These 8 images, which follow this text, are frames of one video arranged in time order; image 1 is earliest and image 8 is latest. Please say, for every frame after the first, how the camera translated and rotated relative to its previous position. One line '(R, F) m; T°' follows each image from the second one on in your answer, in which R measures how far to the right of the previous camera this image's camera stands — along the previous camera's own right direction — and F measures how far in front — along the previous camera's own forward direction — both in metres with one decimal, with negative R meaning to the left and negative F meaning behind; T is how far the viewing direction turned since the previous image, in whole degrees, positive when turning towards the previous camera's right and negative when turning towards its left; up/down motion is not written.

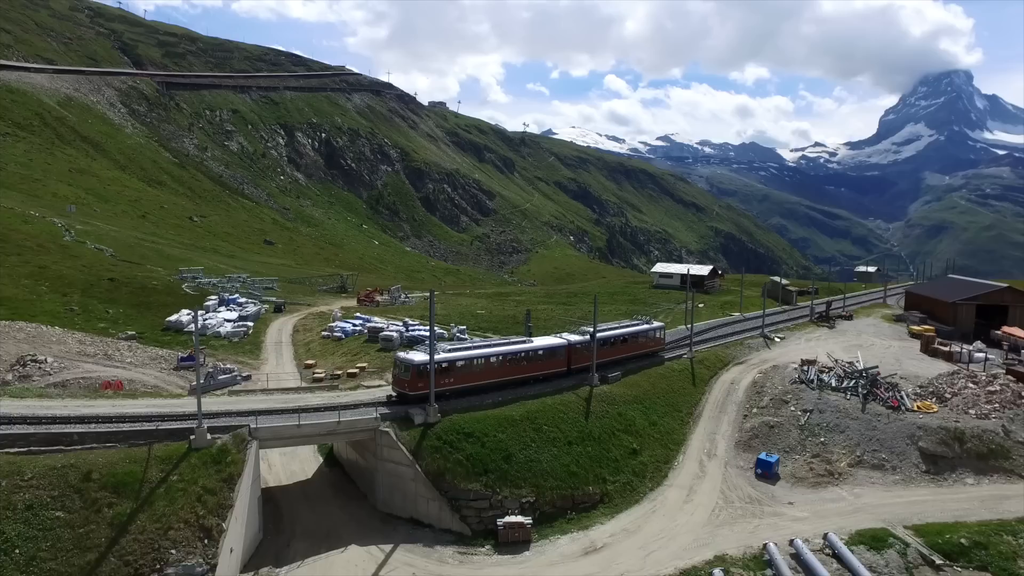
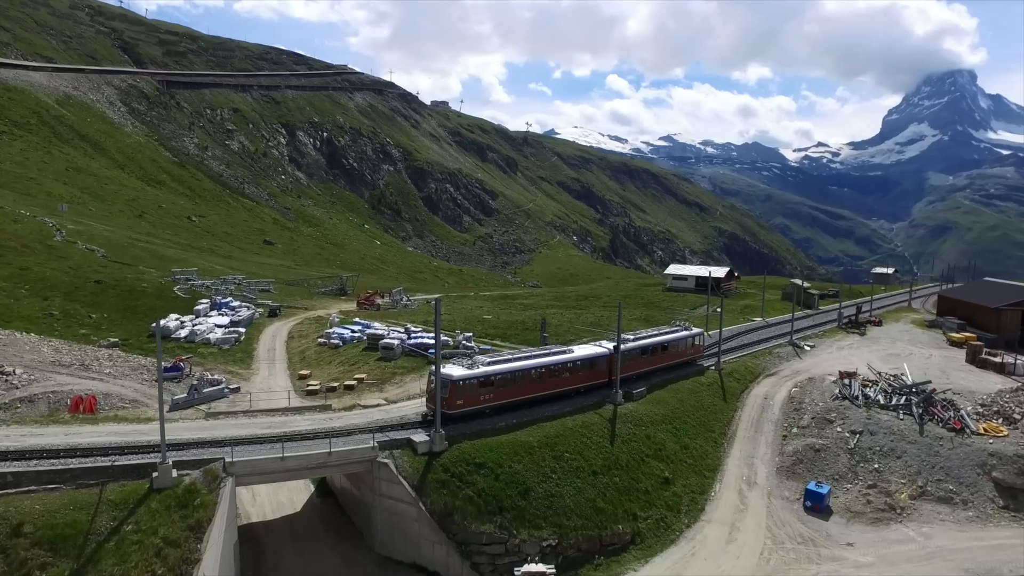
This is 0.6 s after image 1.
(-0.8, +4.5) m; 0°
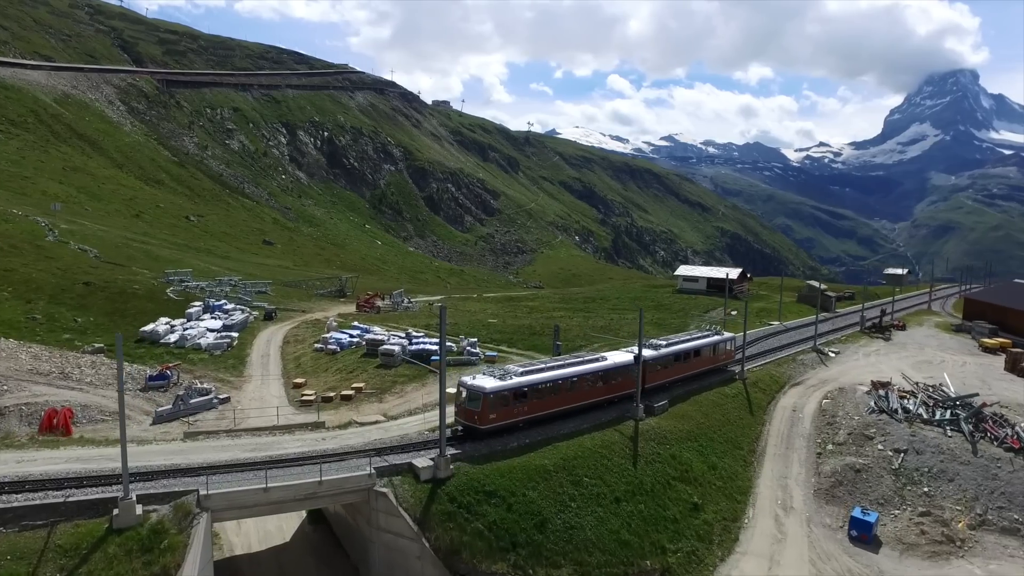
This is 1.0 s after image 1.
(-0.6, +3.4) m; 0°
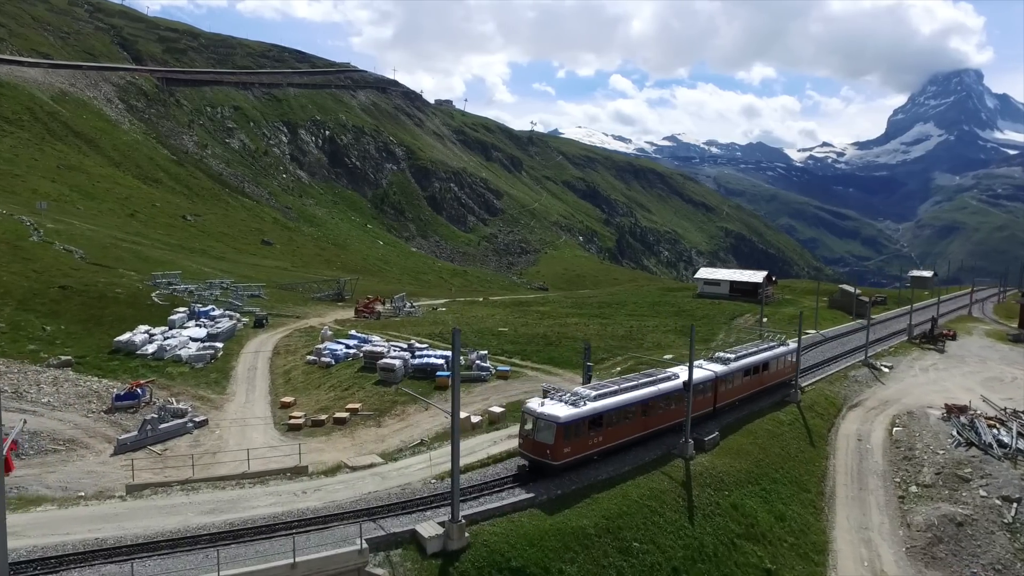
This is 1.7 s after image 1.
(-1.0, +6.2) m; 0°
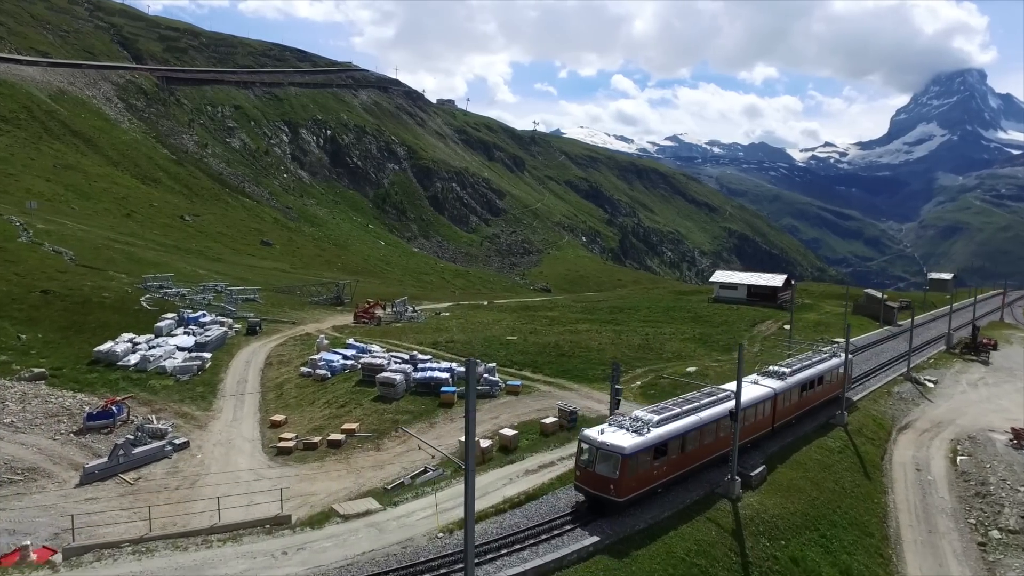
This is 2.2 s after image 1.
(-0.7, +4.2) m; 0°
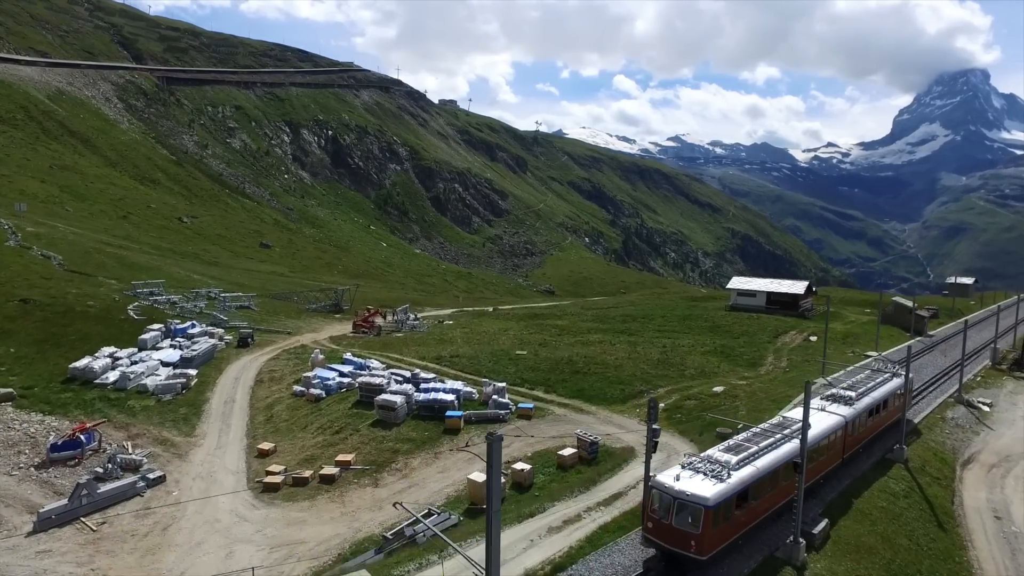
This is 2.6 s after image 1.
(-0.7, +4.2) m; 0°
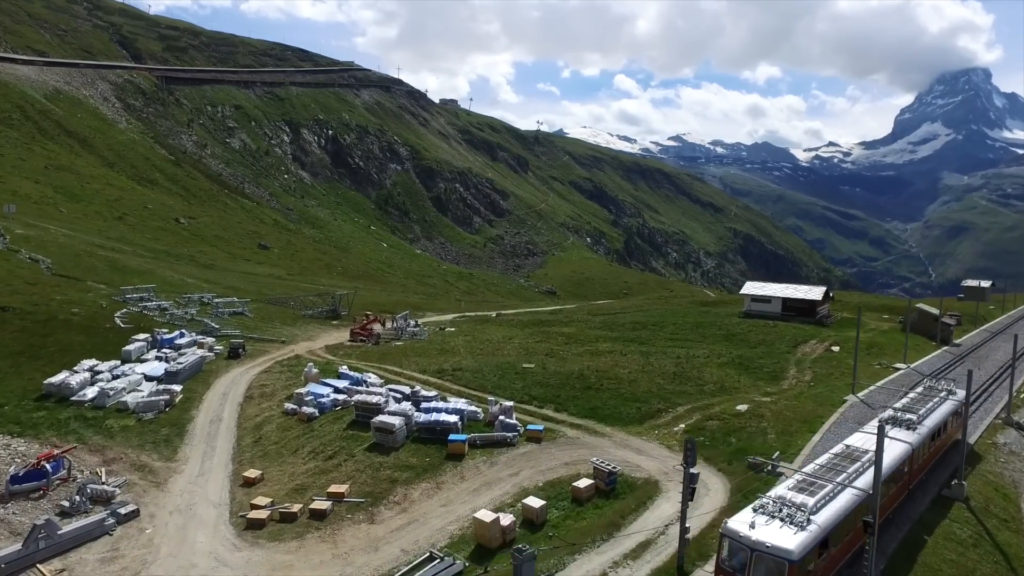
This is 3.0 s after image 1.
(-0.5, +3.4) m; 0°
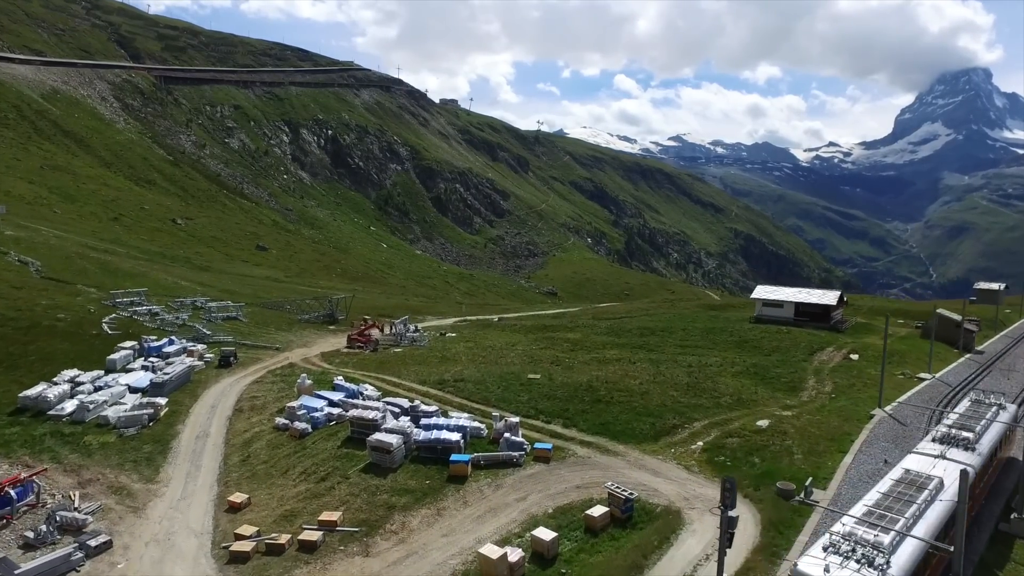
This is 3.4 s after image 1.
(-0.4, +2.7) m; 0°
